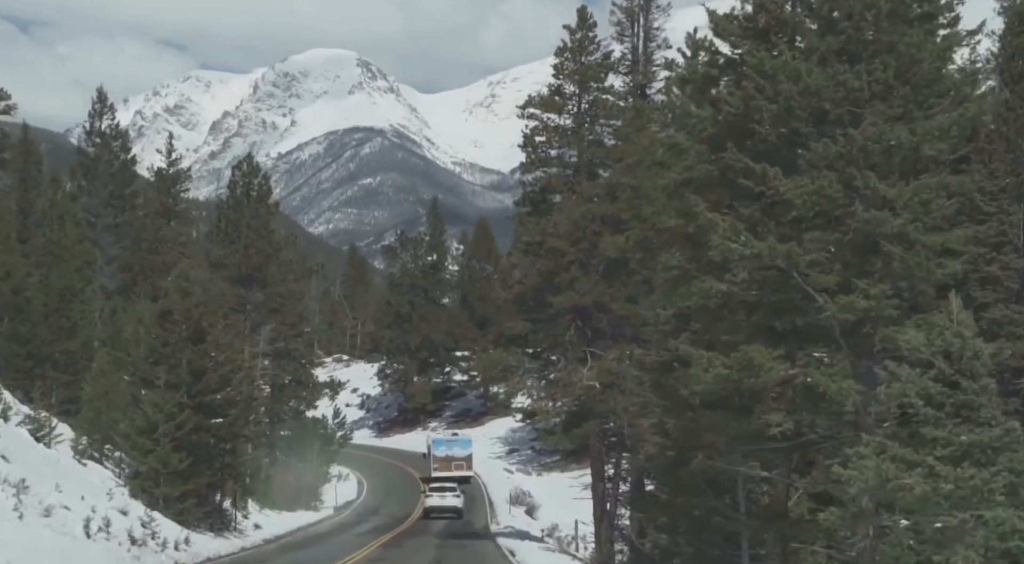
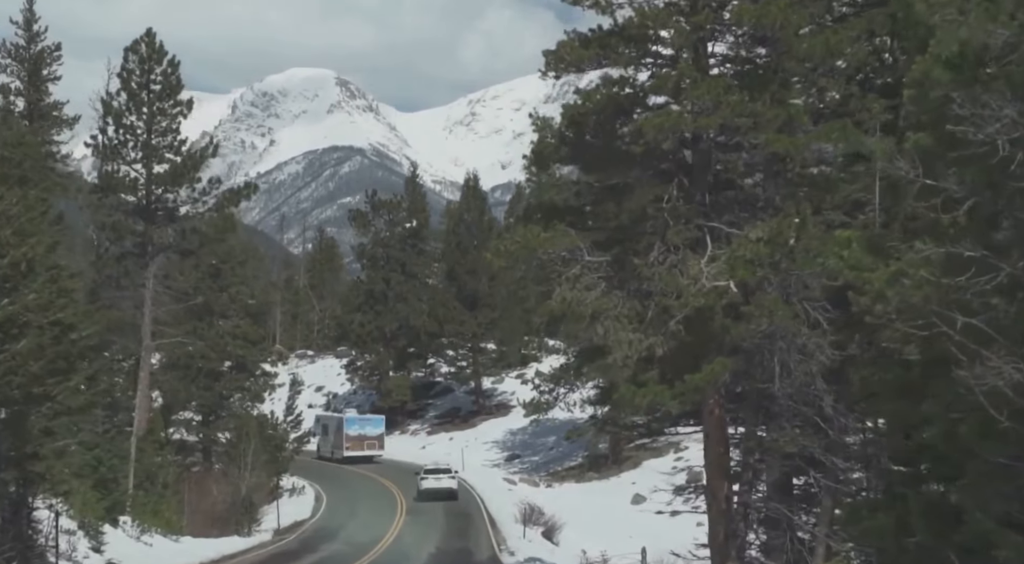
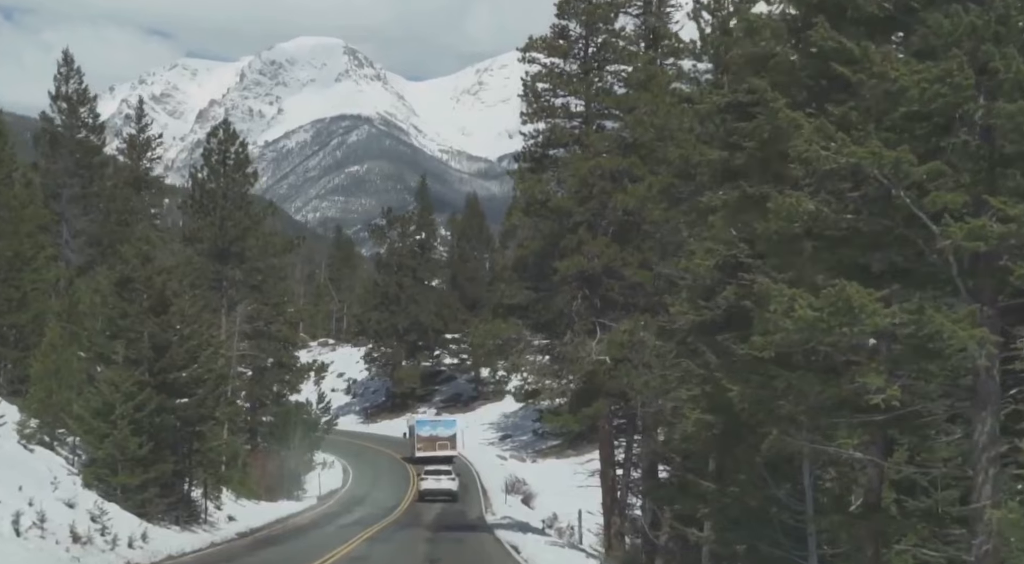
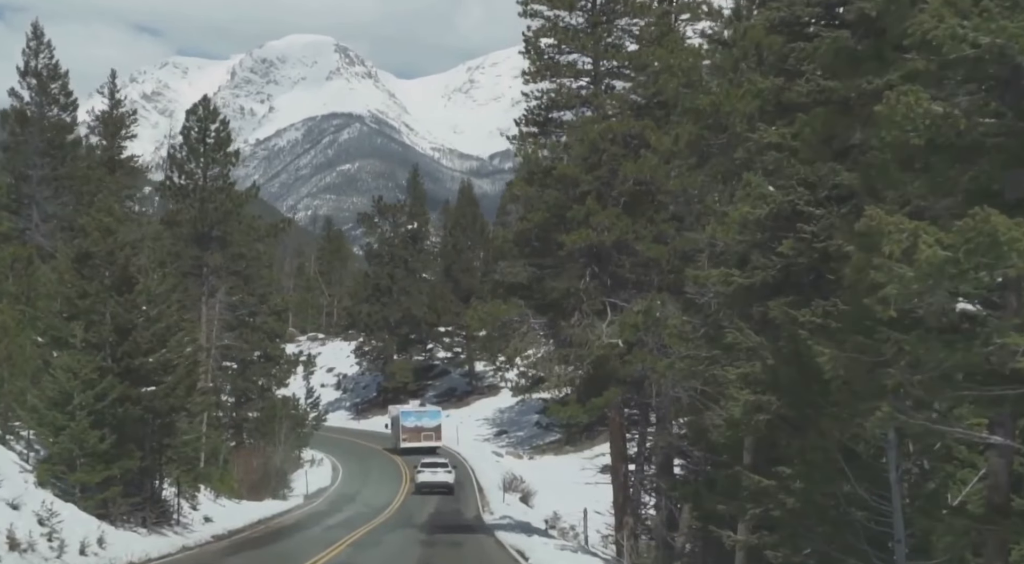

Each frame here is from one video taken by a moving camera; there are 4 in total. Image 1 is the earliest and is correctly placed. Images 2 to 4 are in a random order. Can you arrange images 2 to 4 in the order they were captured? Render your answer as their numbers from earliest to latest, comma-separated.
3, 4, 2
